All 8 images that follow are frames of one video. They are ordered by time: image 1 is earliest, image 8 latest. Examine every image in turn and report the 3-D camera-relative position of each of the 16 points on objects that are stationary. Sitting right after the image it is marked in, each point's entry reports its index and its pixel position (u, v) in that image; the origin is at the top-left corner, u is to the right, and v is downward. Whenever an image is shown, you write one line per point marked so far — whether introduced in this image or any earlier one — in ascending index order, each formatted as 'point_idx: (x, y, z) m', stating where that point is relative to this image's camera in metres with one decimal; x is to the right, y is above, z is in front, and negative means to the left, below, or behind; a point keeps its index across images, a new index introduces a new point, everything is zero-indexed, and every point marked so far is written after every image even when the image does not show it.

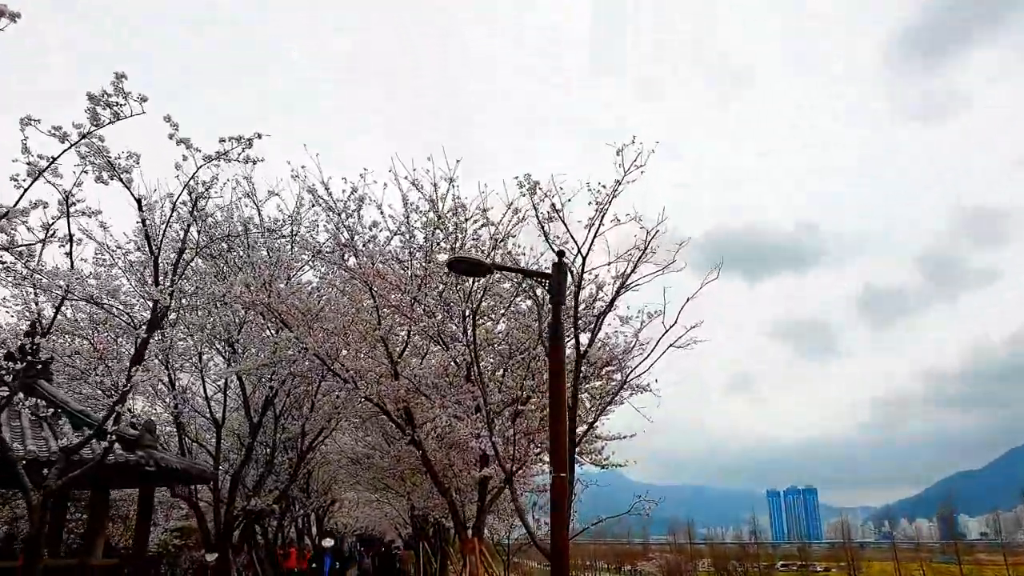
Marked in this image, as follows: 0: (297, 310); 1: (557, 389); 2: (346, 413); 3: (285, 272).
0: (-2.3, -0.2, +12.1) m
1: (+0.2, -0.5, +5.7) m
2: (-2.1, -1.6, +14.2) m
3: (-2.6, +0.2, +12.8) m
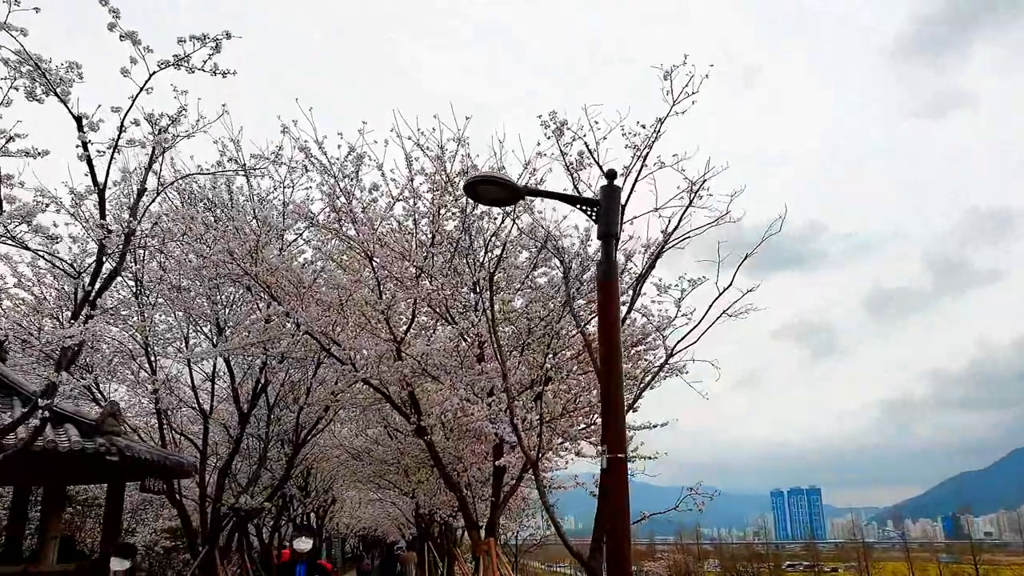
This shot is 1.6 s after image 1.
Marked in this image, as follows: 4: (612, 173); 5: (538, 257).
0: (-2.2, +0.1, +10.8) m
1: (+0.4, -0.2, +4.4) m
2: (-1.9, -1.3, +12.9) m
3: (-2.4, +0.5, +11.5) m
4: (+0.4, +0.5, +4.7) m
5: (+0.3, +0.3, +10.1) m
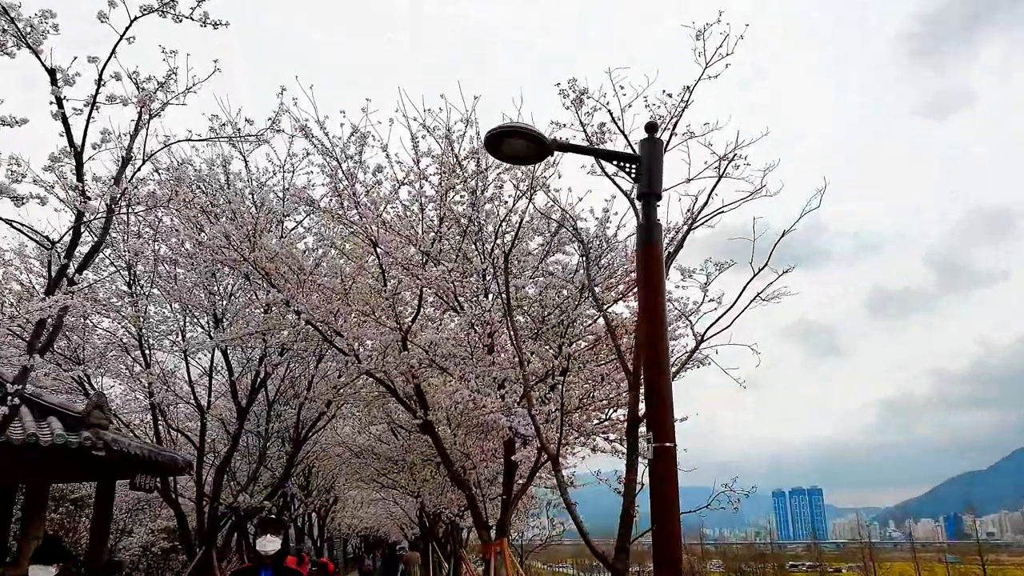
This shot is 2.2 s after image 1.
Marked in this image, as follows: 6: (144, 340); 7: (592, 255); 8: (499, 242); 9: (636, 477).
0: (-2.1, +0.2, +10.3) m
1: (+0.5, -0.1, +3.9) m
2: (-1.8, -1.2, +12.4) m
3: (-2.3, +0.6, +11.0) m
4: (+0.5, +0.6, +4.1) m
5: (+0.4, +0.4, +9.6) m
6: (-4.0, -0.6, +12.2) m
7: (+0.7, +0.3, +9.0) m
8: (-0.1, +0.4, +9.7) m
9: (+0.7, -1.1, +6.4) m
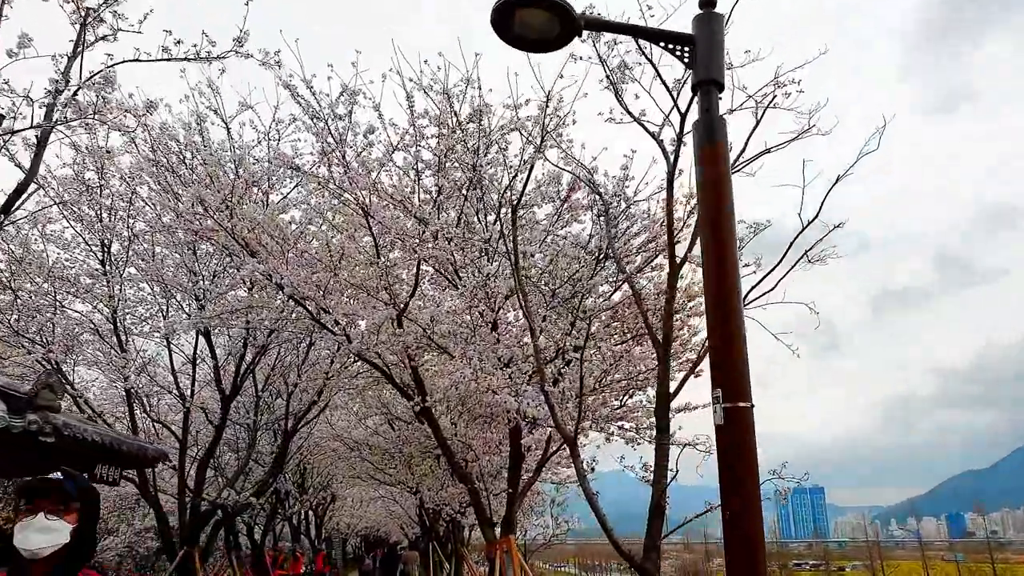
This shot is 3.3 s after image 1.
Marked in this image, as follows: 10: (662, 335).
0: (-2.0, +0.4, +9.4) m
1: (+0.5, +0.1, +3.0) m
2: (-1.8, -1.0, +11.4) m
3: (-2.3, +0.8, +10.1) m
4: (+0.6, +0.8, +3.2) m
5: (+0.4, +0.6, +8.7) m
6: (-4.0, -0.4, +11.3) m
7: (+0.7, +0.5, +8.1) m
8: (-0.1, +0.6, +8.8) m
9: (+0.8, -0.9, +5.5) m
10: (+0.8, -0.2, +5.7) m
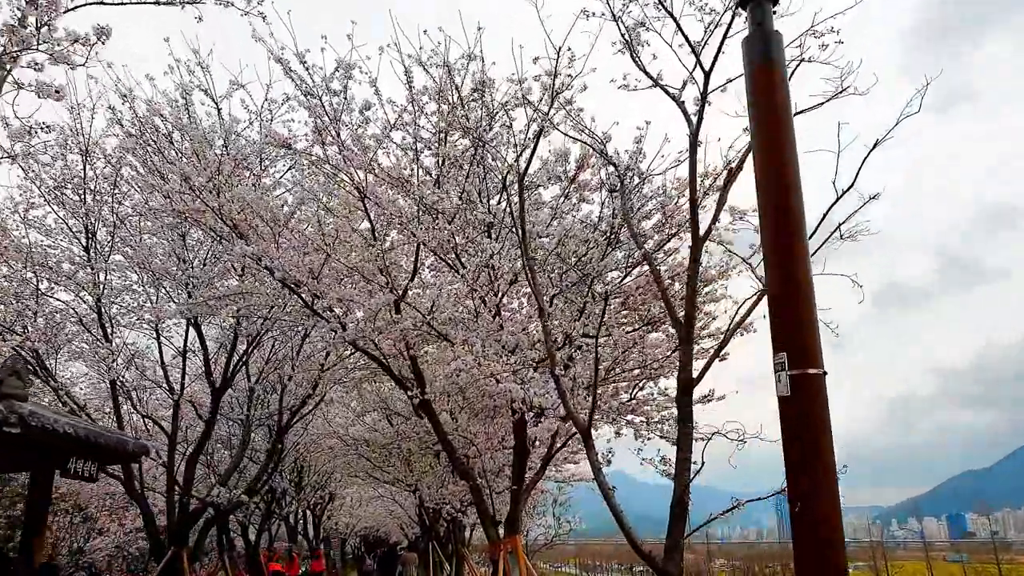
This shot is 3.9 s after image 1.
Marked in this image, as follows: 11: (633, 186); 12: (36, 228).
0: (-2.0, +0.6, +8.8) m
1: (+0.6, +0.2, +2.4) m
2: (-1.7, -0.8, +10.9) m
3: (-2.2, +0.9, +9.6) m
4: (+0.6, +0.9, +2.7) m
5: (+0.4, +0.7, +8.1) m
6: (-3.9, -0.2, +10.8) m
7: (+0.7, +0.6, +7.6) m
8: (0.0, +0.7, +8.3) m
9: (+0.8, -0.7, +5.0) m
10: (+0.8, -0.1, +5.1) m
11: (+0.8, +0.7, +7.6) m
12: (-4.5, +0.6, +10.5) m
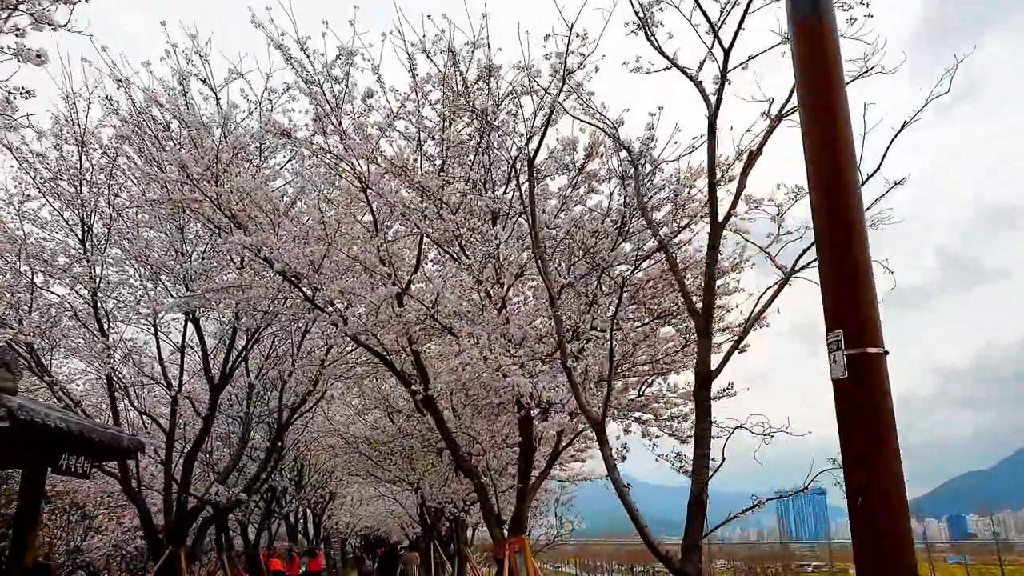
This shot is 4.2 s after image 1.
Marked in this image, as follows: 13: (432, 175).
0: (-1.9, +0.6, +8.6) m
1: (+0.6, +0.3, +2.2) m
2: (-1.7, -0.8, +10.7) m
3: (-2.2, +1.0, +9.3) m
4: (+0.6, +1.0, +2.5) m
5: (+0.5, +0.8, +7.9) m
6: (-3.9, -0.2, +10.6) m
7: (+0.8, +0.7, +7.3) m
8: (0.0, +0.8, +8.1) m
9: (+0.8, -0.7, +4.7) m
10: (+0.8, -0.1, +4.9) m
11: (+0.9, +0.7, +7.3) m
12: (-4.4, +0.6, +10.3) m
13: (-0.6, +0.8, +8.4) m
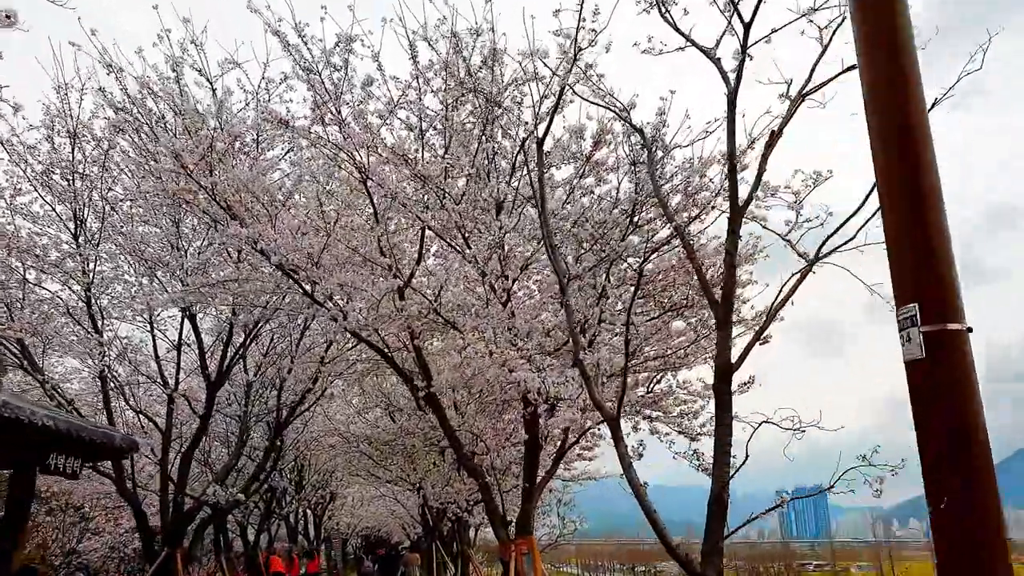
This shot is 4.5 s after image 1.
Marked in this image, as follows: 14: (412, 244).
0: (-1.9, +0.7, +8.4) m
1: (+0.7, +0.3, +2.0) m
2: (-1.7, -0.7, +10.4) m
3: (-2.1, +1.0, +9.1) m
4: (+0.7, +1.0, +2.2) m
5: (+0.5, +0.9, +7.7) m
6: (-3.8, -0.1, +10.3) m
7: (+0.8, +0.7, +7.1) m
8: (+0.1, +0.8, +7.8) m
9: (+0.9, -0.6, +4.5) m
10: (+0.9, 0.0, +4.7) m
11: (+0.9, +0.8, +7.1) m
12: (-4.4, +0.7, +10.0) m
13: (-0.6, +0.9, +8.2) m
14: (-0.8, +0.3, +8.5) m
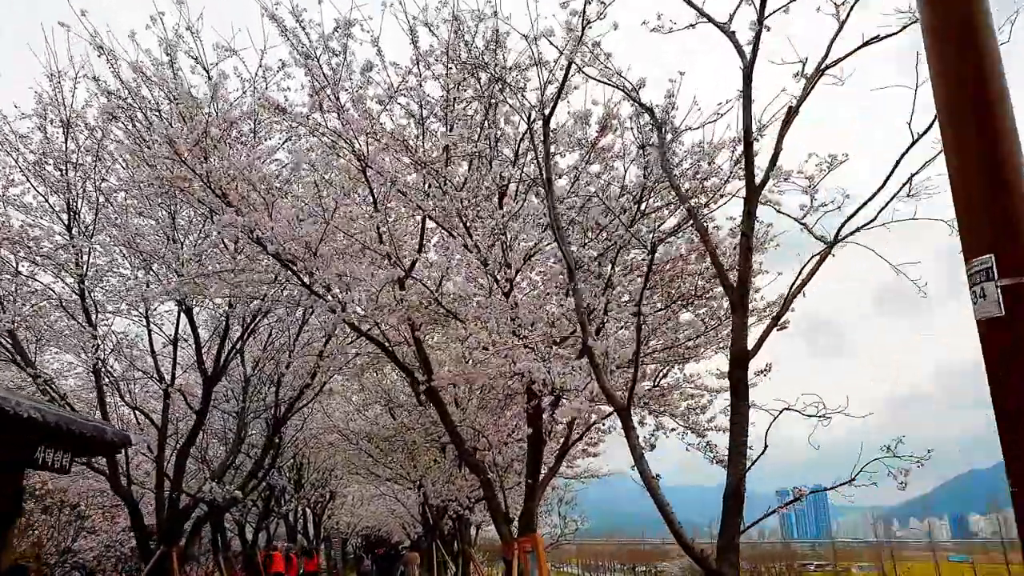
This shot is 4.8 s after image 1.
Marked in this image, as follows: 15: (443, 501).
0: (-1.9, +0.7, +8.1) m
1: (+0.7, +0.4, +1.7) m
2: (-1.6, -0.7, +10.2) m
3: (-2.1, +1.1, +8.9) m
4: (+0.7, +1.1, +2.0) m
5: (+0.5, +0.9, +7.4) m
6: (-3.8, -0.1, +10.1) m
7: (+0.8, +0.8, +6.8) m
8: (+0.1, +0.9, +7.6) m
9: (+0.9, -0.6, +4.3) m
10: (+0.9, 0.0, +4.4) m
11: (+0.9, +0.9, +6.9) m
12: (-4.3, +0.7, +9.8) m
13: (-0.5, +0.9, +8.0) m
14: (-0.7, +0.4, +8.3) m
15: (-0.9, -2.5, +13.4) m
